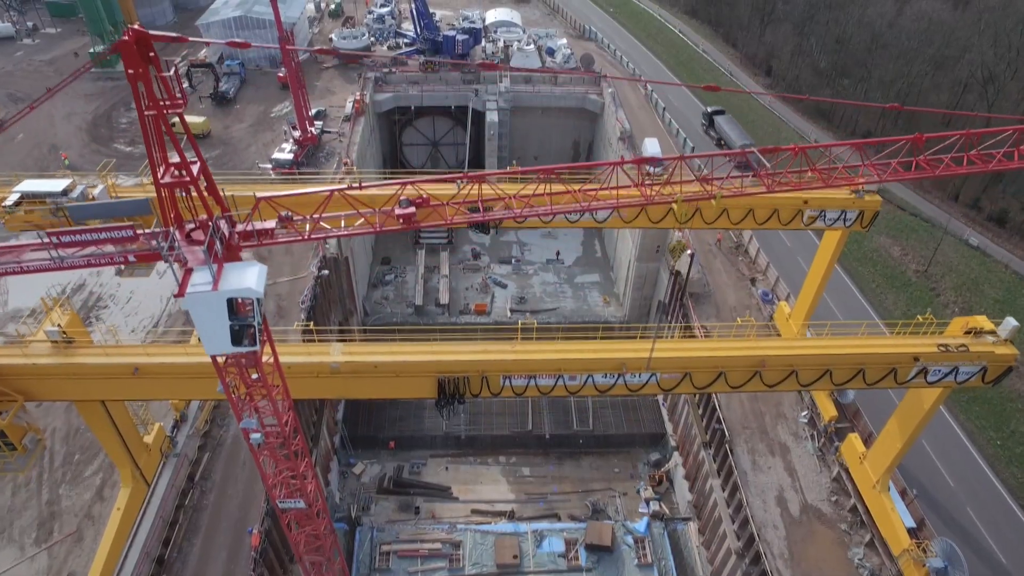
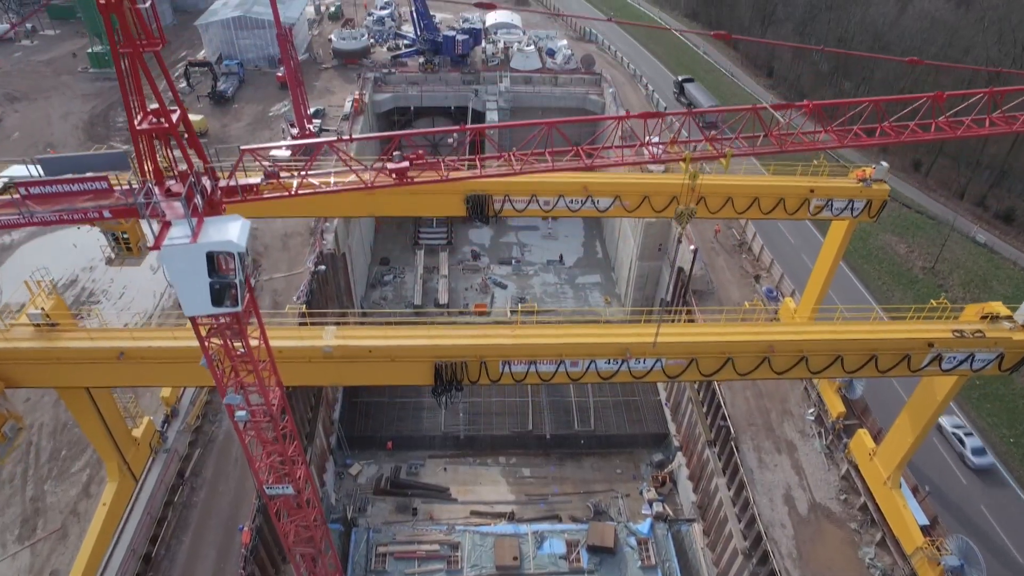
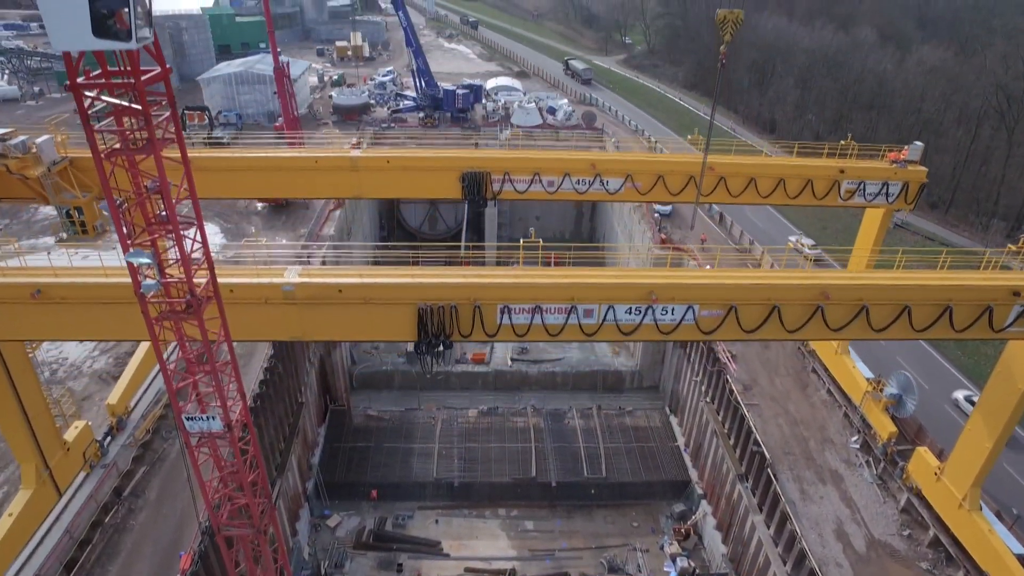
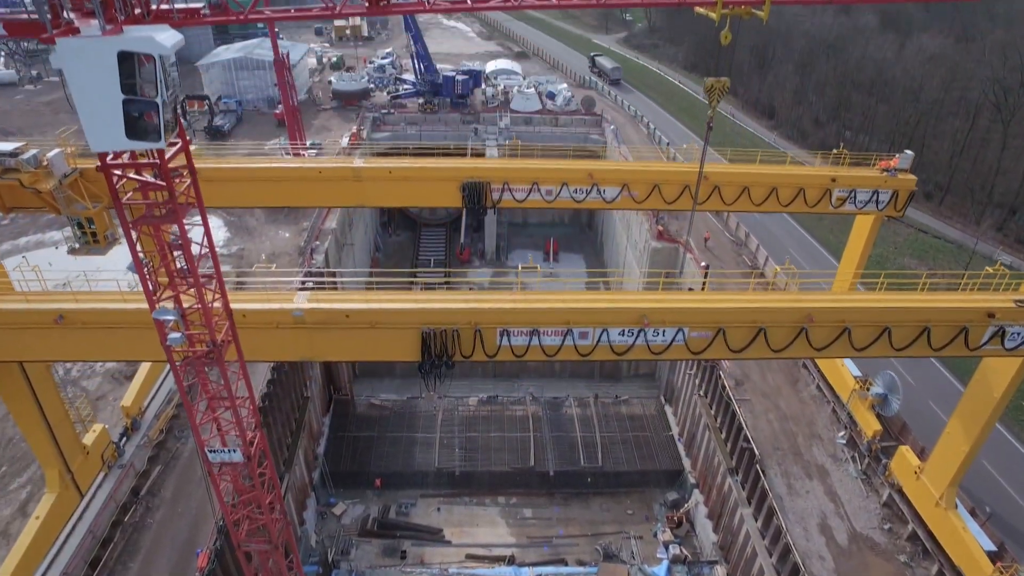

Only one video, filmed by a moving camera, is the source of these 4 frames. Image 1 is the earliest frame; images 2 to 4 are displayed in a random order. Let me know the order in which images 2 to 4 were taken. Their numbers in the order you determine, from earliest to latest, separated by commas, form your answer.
2, 4, 3
